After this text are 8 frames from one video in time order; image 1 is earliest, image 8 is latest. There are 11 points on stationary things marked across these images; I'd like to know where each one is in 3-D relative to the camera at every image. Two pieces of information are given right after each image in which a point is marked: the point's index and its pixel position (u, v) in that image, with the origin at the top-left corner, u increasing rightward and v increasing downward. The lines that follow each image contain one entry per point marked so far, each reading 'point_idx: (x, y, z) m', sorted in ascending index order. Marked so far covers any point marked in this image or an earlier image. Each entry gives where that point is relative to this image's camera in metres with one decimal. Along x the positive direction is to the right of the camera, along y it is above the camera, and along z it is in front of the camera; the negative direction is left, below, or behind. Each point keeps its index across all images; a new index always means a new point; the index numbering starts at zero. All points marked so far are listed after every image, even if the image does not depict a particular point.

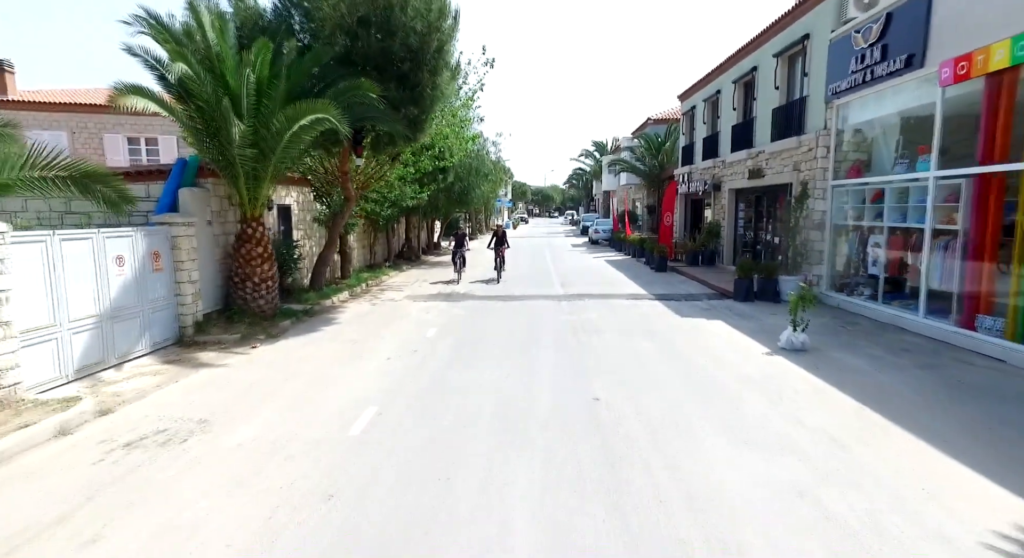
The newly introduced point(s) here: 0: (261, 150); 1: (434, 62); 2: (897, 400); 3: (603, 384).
0: (-4.0, +2.1, +8.9) m
1: (-1.5, +4.2, +10.7) m
2: (+4.2, -1.3, +5.9) m
3: (+1.1, -1.3, +6.9) m
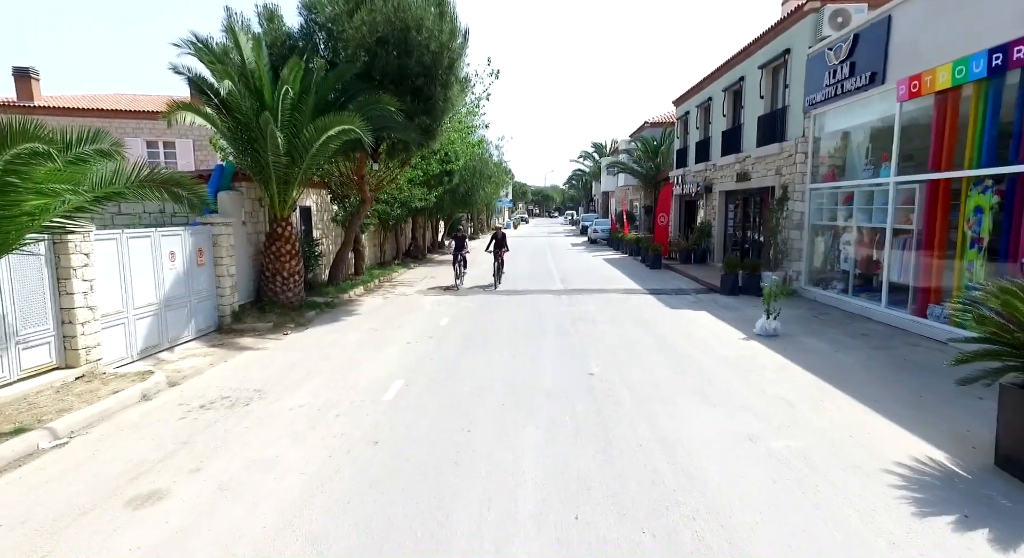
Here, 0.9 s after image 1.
0: (-4.0, +2.2, +10.0) m
1: (-1.4, +4.3, +11.7) m
2: (+4.2, -1.2, +7.0) m
3: (+1.2, -1.2, +7.9) m
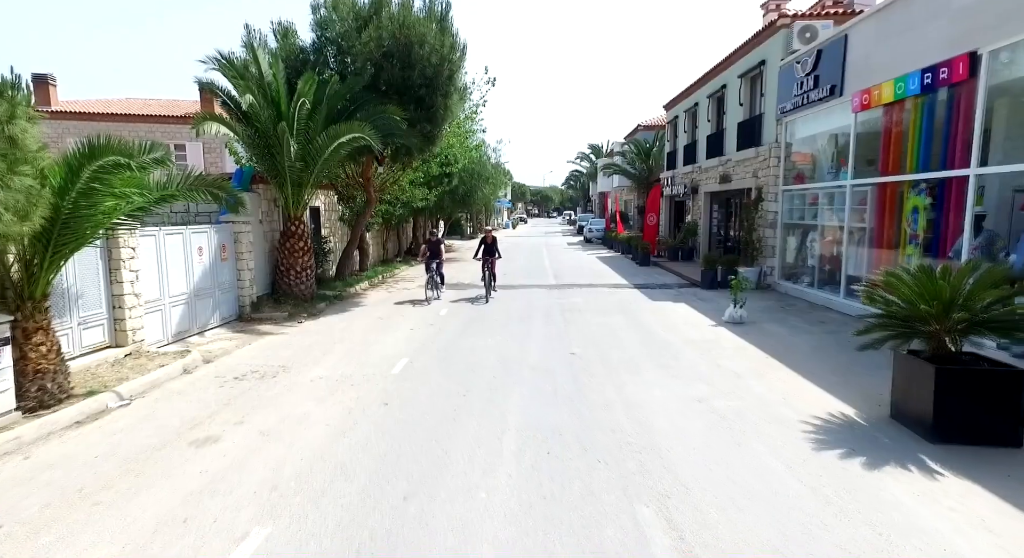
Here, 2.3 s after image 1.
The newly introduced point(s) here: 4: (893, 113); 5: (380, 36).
0: (-4.1, +2.4, +11.0) m
1: (-1.6, +4.4, +12.8) m
2: (+4.1, -1.0, +8.0) m
3: (+1.1, -1.1, +9.0) m
4: (+6.5, +2.9, +9.5) m
5: (-2.9, +5.3, +12.0) m
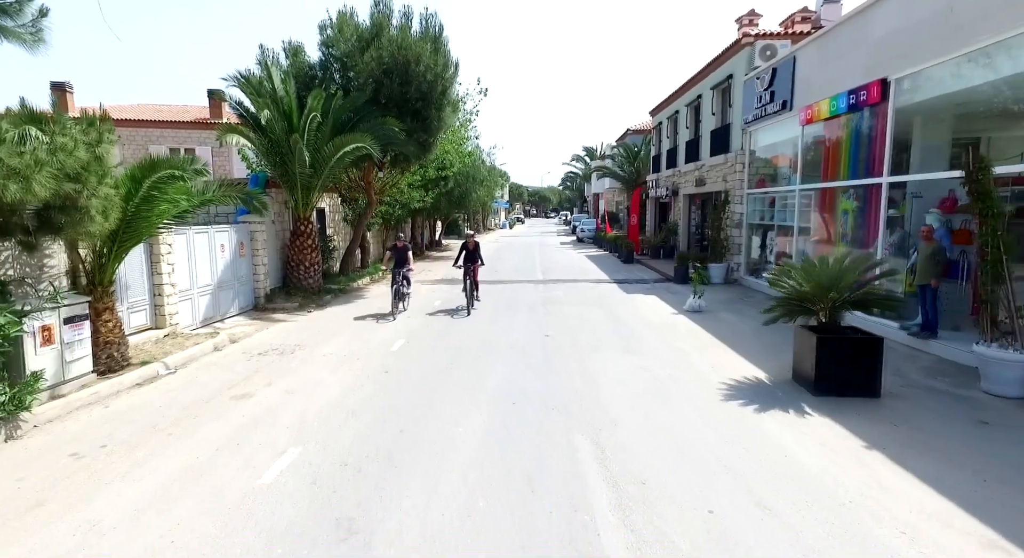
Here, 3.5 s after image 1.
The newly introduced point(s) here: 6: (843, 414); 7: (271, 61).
0: (-4.4, +2.5, +12.3) m
1: (-1.9, +4.6, +14.1) m
2: (+3.8, -0.9, +9.3) m
3: (+0.8, -0.9, +10.3) m
4: (+6.2, +3.0, +10.8) m
5: (-3.2, +5.4, +13.3) m
6: (+3.4, -1.4, +5.7) m
7: (-5.7, +5.1, +12.9) m
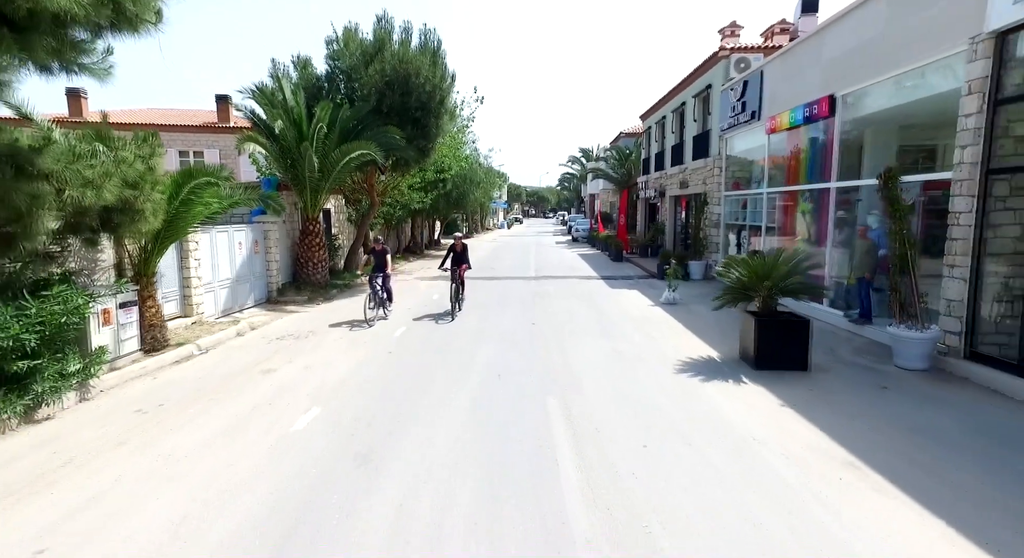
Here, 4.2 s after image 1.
0: (-4.6, +2.6, +13.4) m
1: (-2.0, +4.7, +15.2) m
2: (+3.6, -0.8, +10.4) m
3: (+0.6, -0.8, +11.4) m
4: (+6.0, +3.1, +11.9) m
5: (-3.4, +5.5, +14.4) m
6: (+3.2, -1.3, +6.8) m
7: (-5.9, +5.2, +14.0) m
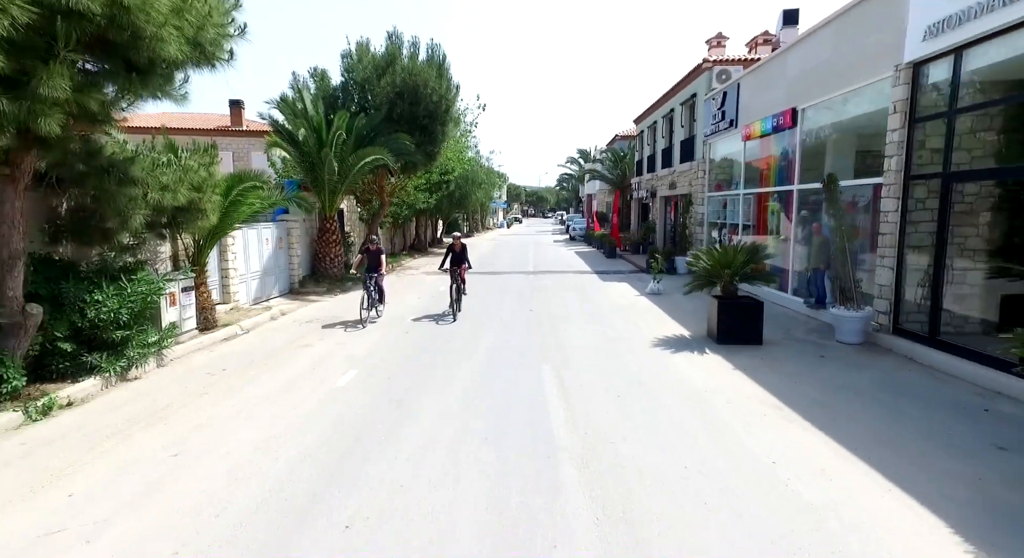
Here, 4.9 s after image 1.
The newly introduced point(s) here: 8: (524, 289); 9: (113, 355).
0: (-4.6, +2.8, +14.7) m
1: (-2.0, +4.9, +16.5) m
2: (+3.6, -0.6, +11.7) m
3: (+0.6, -0.7, +12.7) m
4: (+6.1, +3.3, +13.2) m
5: (-3.4, +5.7, +15.7) m
6: (+3.2, -1.1, +8.1) m
7: (-5.9, +5.4, +15.3) m
8: (+0.3, -0.3, +15.5) m
9: (-4.9, -0.9, +6.8) m
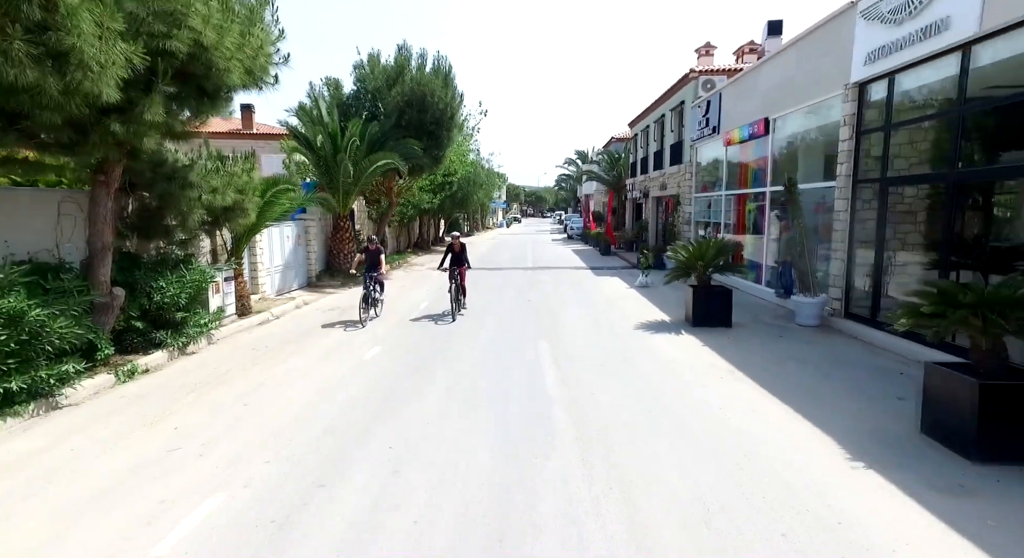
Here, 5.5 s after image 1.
0: (-4.6, +2.9, +15.9) m
1: (-2.0, +5.0, +17.7) m
2: (+3.6, -0.5, +13.0) m
3: (+0.6, -0.5, +13.9) m
4: (+6.1, +3.4, +14.4) m
5: (-3.4, +5.9, +16.9) m
6: (+3.2, -0.9, +9.3) m
7: (-5.8, +5.6, +16.5) m
8: (+0.4, -0.1, +16.7) m
9: (-4.9, -0.8, +8.0) m
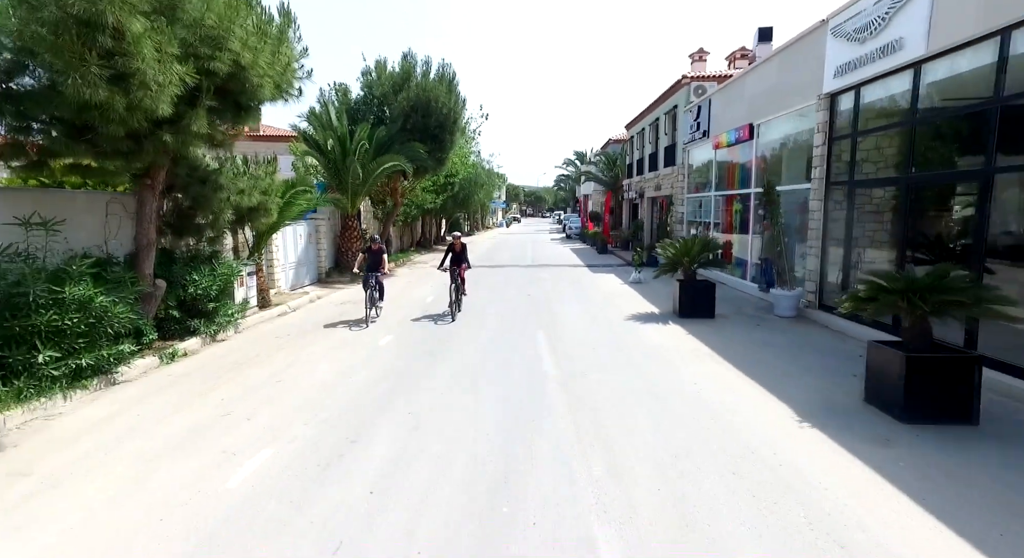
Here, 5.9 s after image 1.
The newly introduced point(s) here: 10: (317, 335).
0: (-4.6, +3.0, +16.7) m
1: (-2.0, +5.1, +18.5) m
2: (+3.7, -0.4, +13.8) m
3: (+0.6, -0.4, +14.7) m
4: (+6.1, +3.5, +15.3) m
5: (-3.4, +6.0, +17.7) m
6: (+3.2, -0.8, +10.1) m
7: (-5.8, +5.7, +17.3) m
8: (+0.4, 0.0, +17.5) m
9: (-4.9, -0.7, +8.8) m
10: (-3.4, -1.0, +9.7) m
